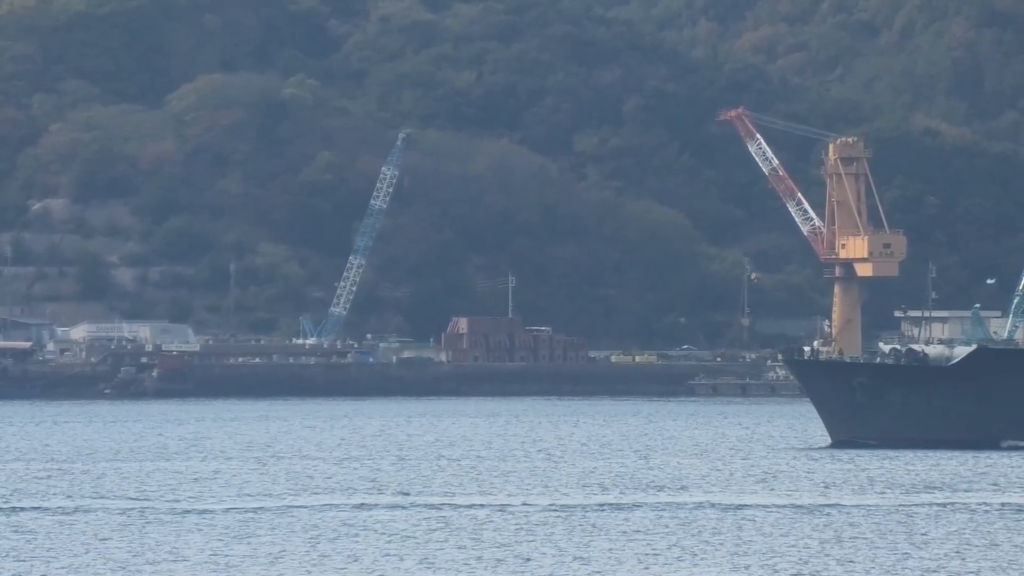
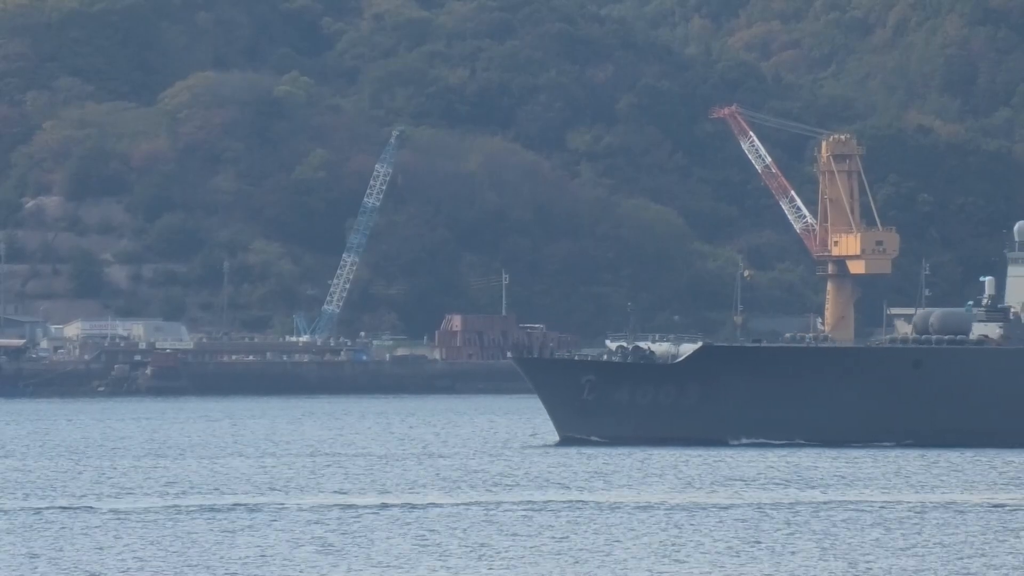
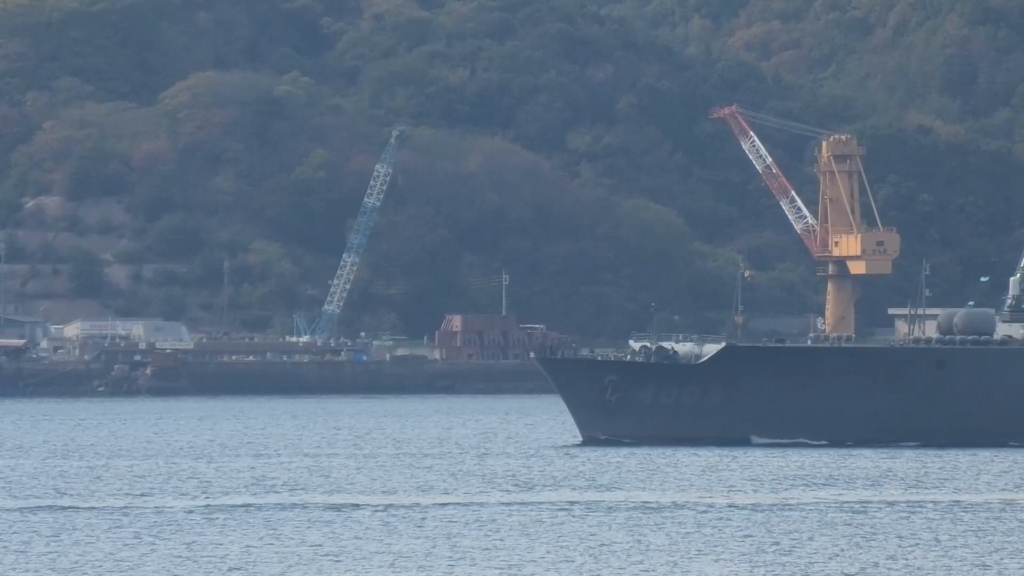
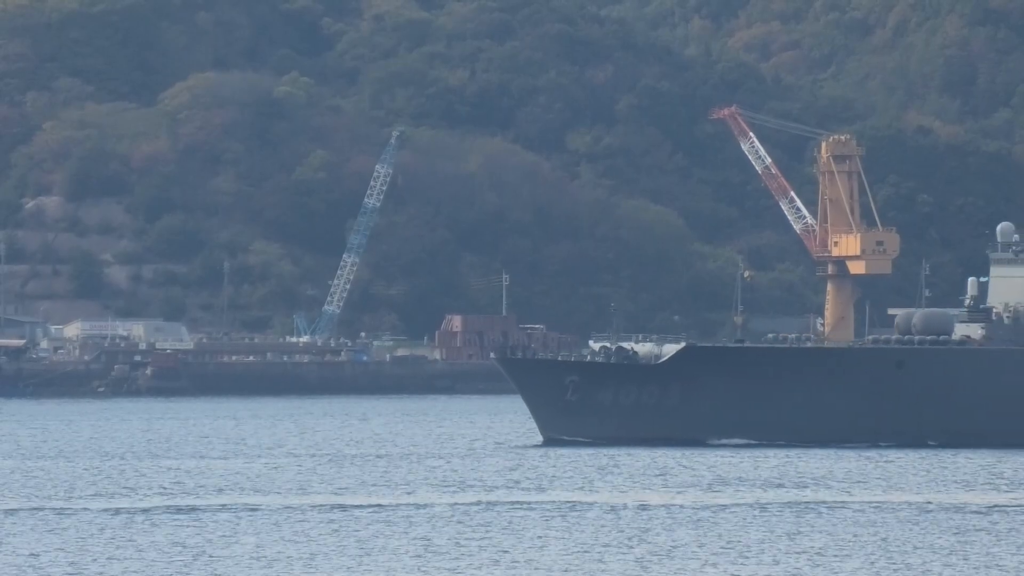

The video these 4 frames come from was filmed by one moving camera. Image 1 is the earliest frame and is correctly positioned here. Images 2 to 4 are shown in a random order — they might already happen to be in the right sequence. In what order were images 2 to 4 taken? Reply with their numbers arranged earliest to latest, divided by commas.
3, 2, 4
